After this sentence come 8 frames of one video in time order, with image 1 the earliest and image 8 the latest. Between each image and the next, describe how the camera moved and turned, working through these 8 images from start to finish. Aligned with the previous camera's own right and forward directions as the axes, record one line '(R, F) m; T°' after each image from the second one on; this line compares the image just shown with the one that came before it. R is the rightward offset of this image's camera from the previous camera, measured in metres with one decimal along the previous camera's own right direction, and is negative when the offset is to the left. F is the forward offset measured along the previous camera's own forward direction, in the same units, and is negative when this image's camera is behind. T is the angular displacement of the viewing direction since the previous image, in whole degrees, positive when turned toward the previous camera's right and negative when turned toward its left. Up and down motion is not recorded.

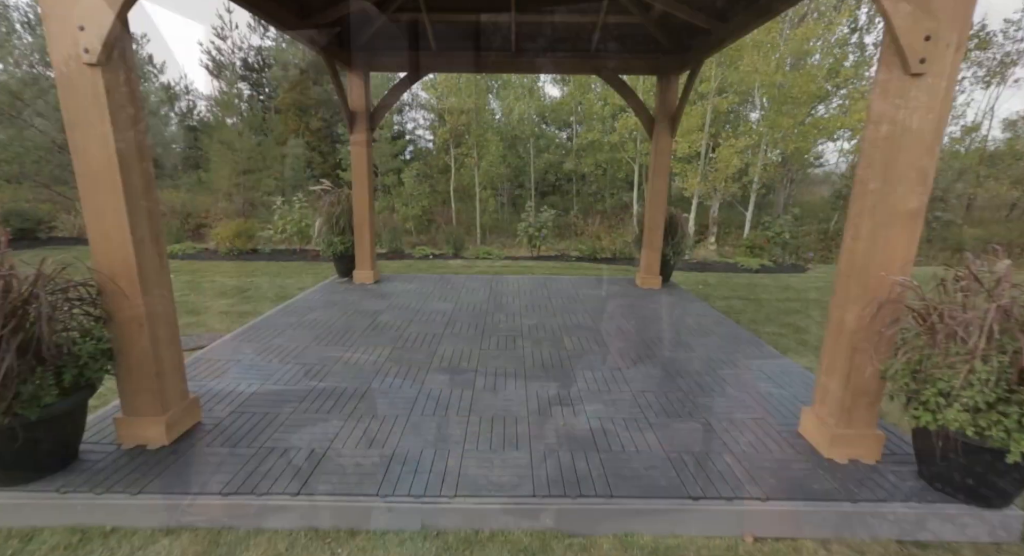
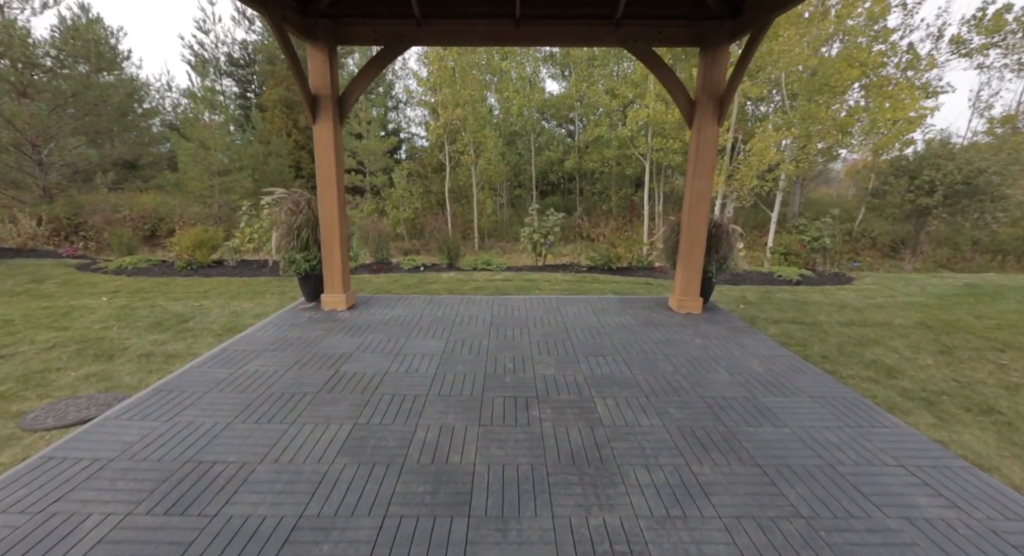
(-0.1, +1.1) m; 0°
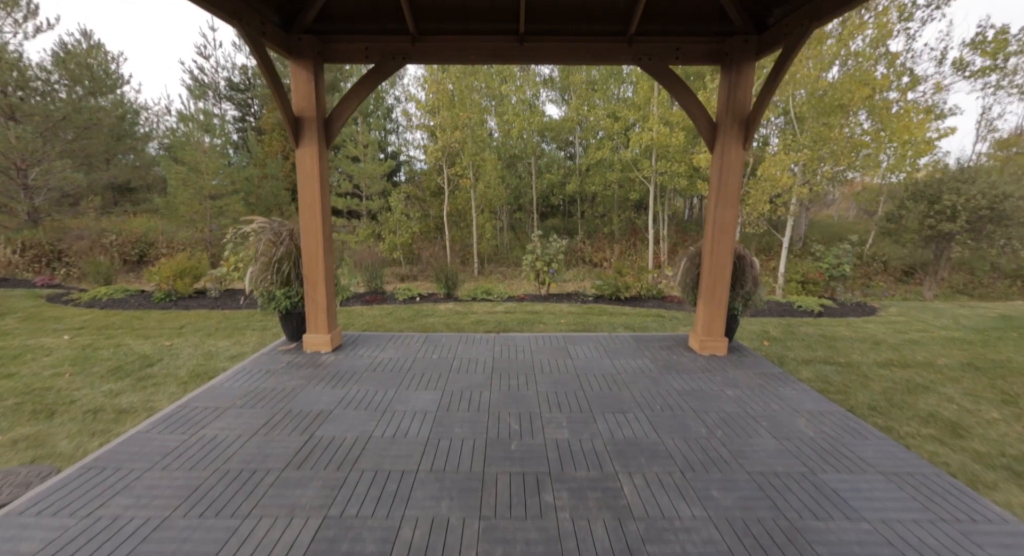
(0.0, +0.4) m; 0°
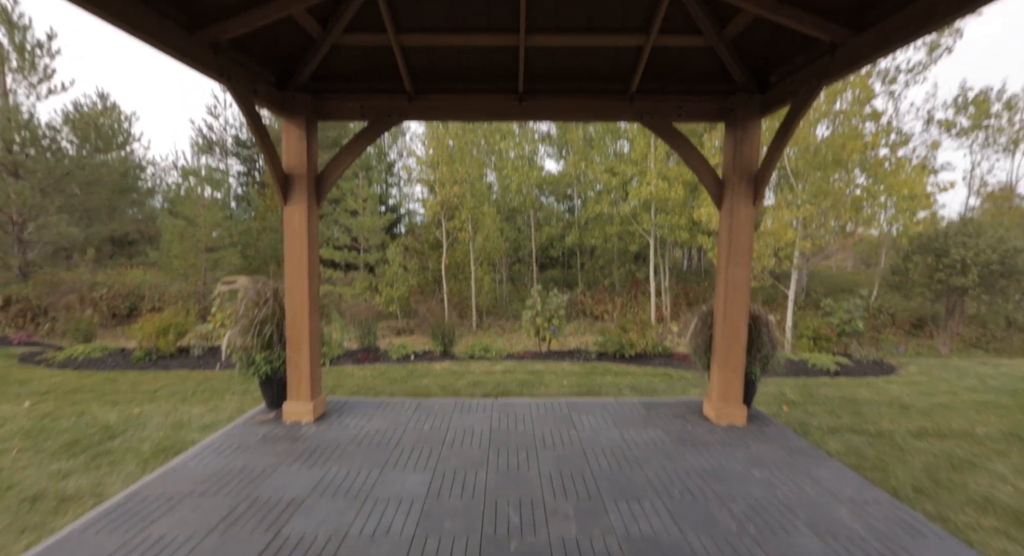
(0.0, +0.3) m; 0°
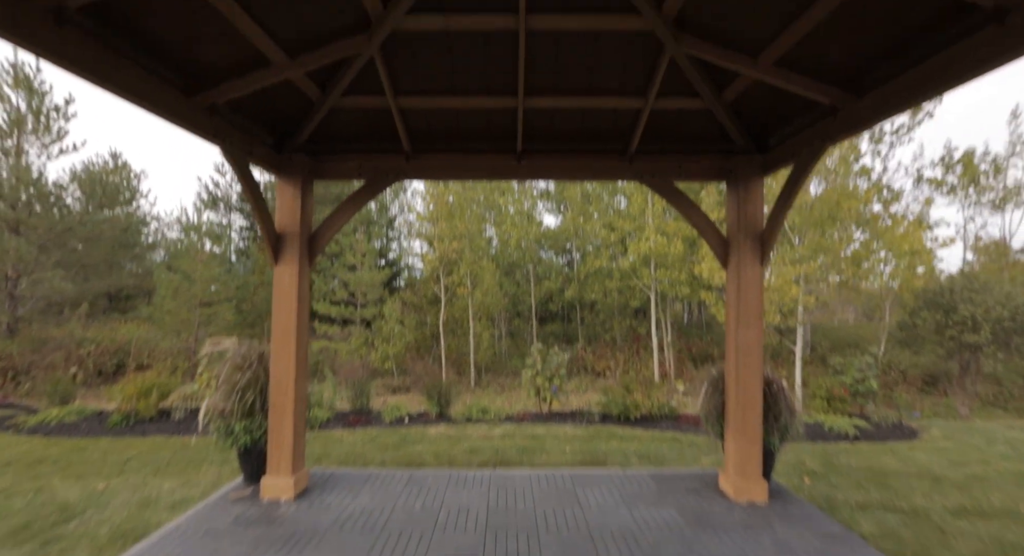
(0.0, +0.2) m; 0°
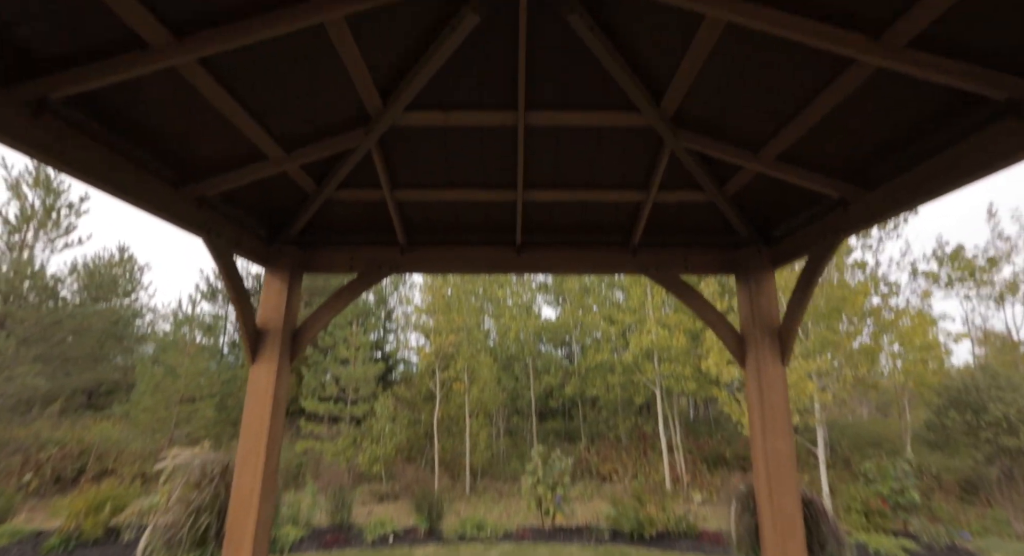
(0.0, +0.2) m; 0°
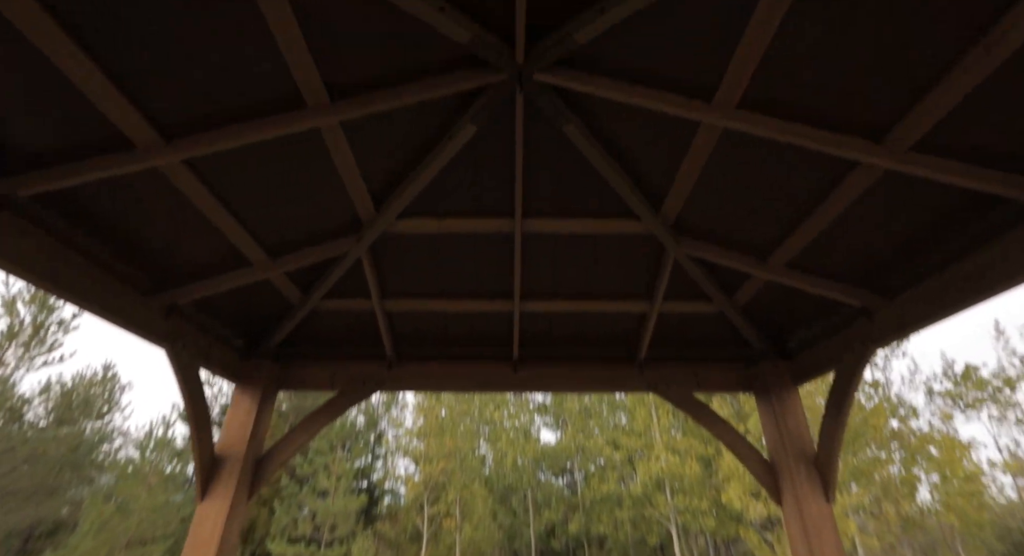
(0.0, +0.2) m; 0°
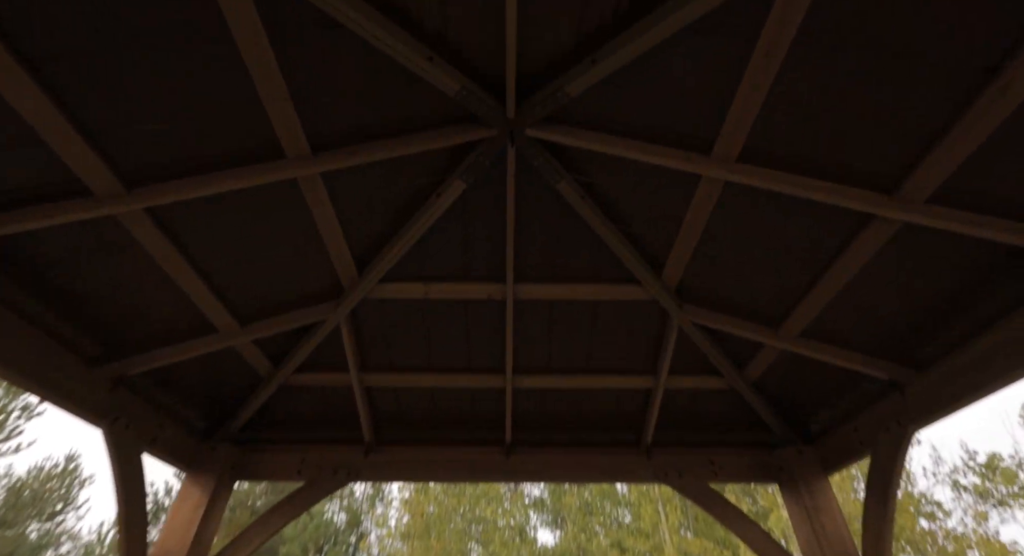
(0.0, +0.2) m; +1°
